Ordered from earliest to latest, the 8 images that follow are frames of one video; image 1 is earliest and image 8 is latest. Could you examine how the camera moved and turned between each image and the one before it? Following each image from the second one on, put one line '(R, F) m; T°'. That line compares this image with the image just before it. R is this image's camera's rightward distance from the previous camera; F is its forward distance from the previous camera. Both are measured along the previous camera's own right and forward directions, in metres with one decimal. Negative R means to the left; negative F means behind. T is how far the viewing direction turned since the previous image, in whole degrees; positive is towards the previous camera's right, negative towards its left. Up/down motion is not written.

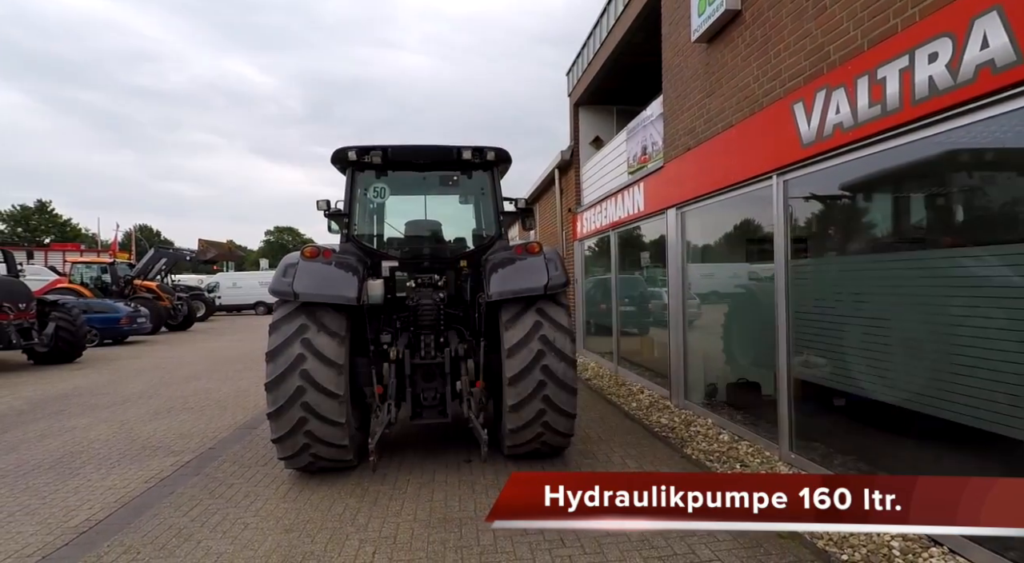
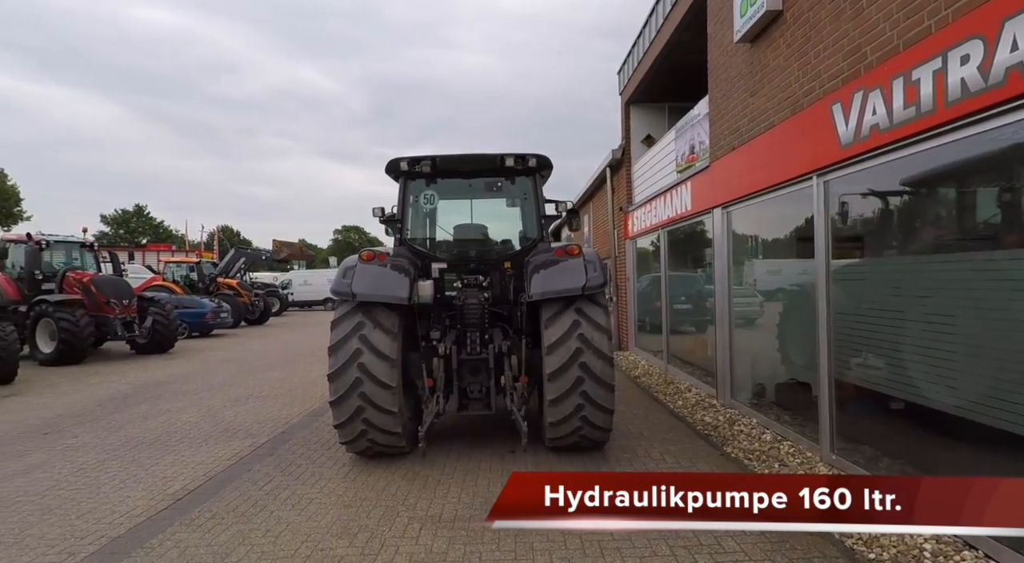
(+0.2, -0.2) m; -6°
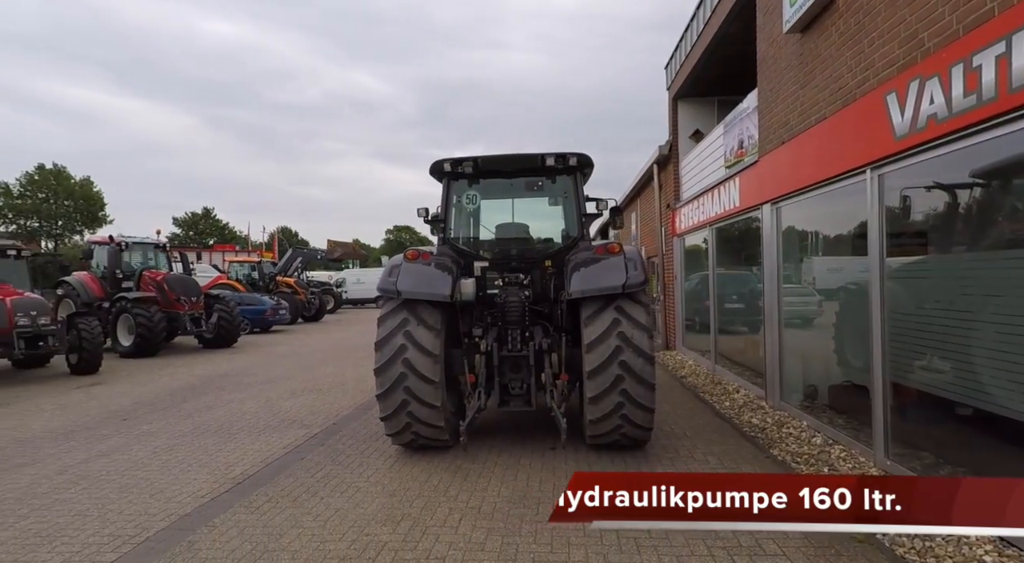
(+0.1, -0.1) m; -5°
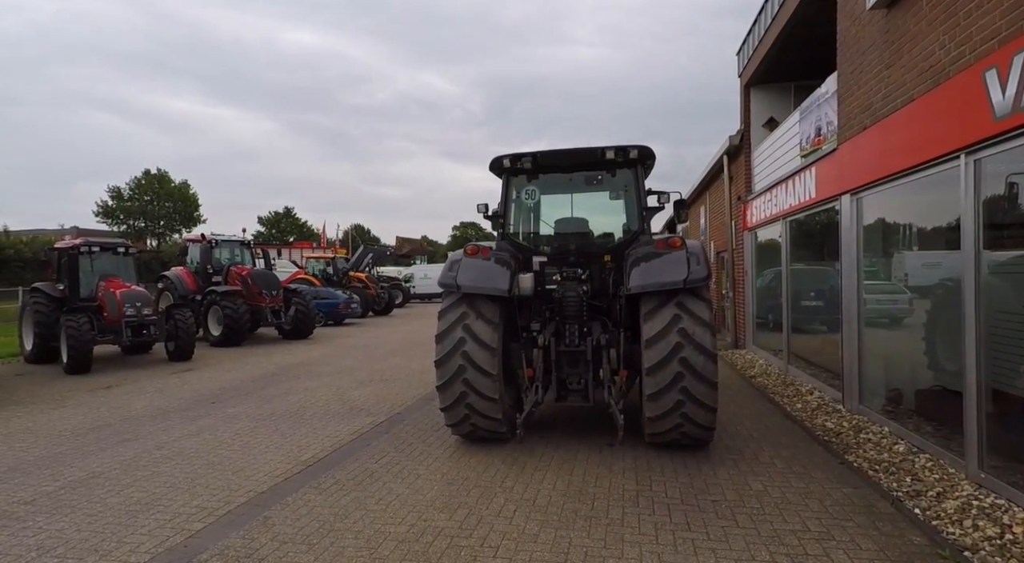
(+0.1, 0.0) m; -7°
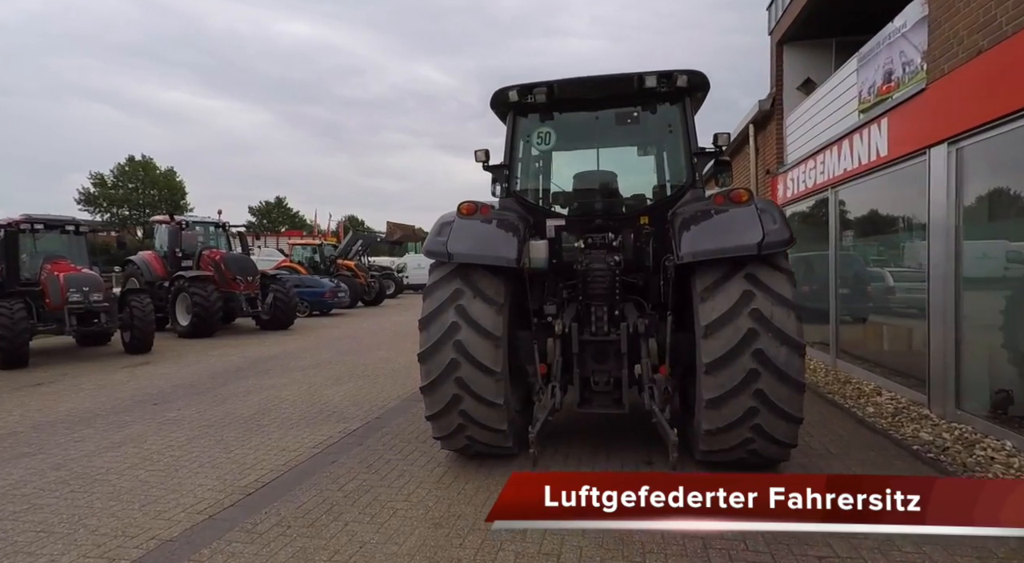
(-0.1, +1.1) m; 0°
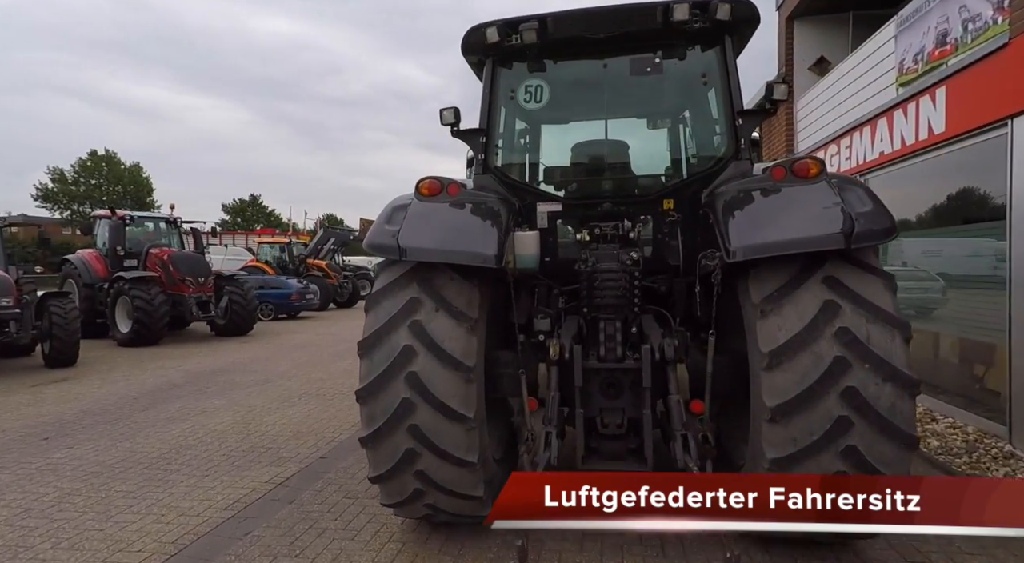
(0.0, +1.0) m; +2°
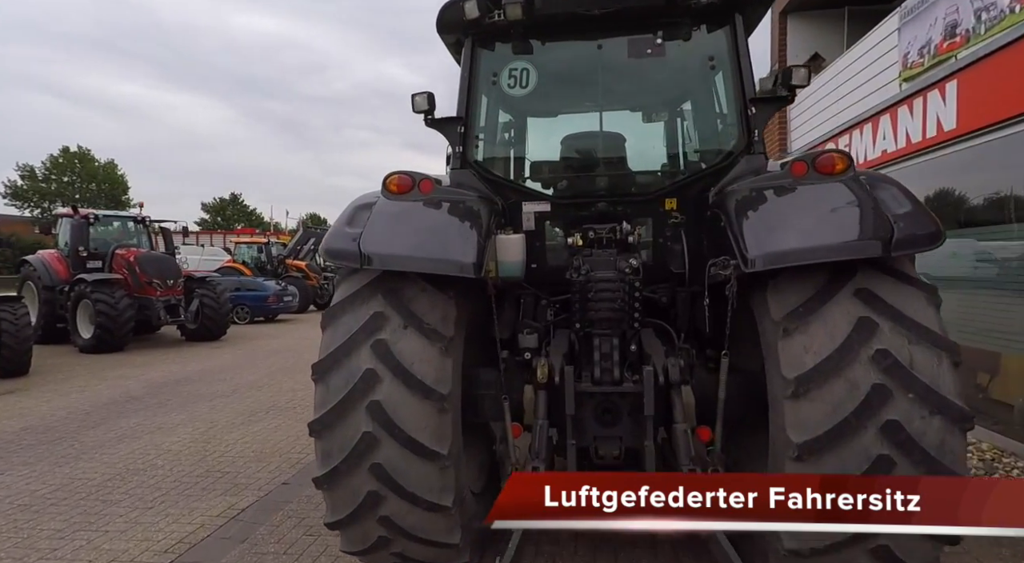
(0.0, +0.3) m; +1°
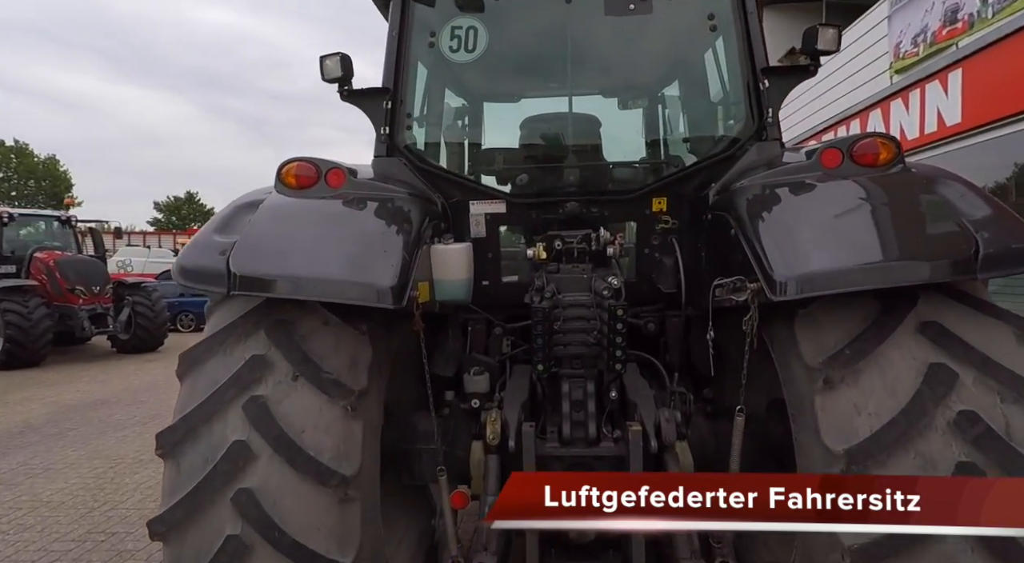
(+0.1, +0.6) m; +3°
